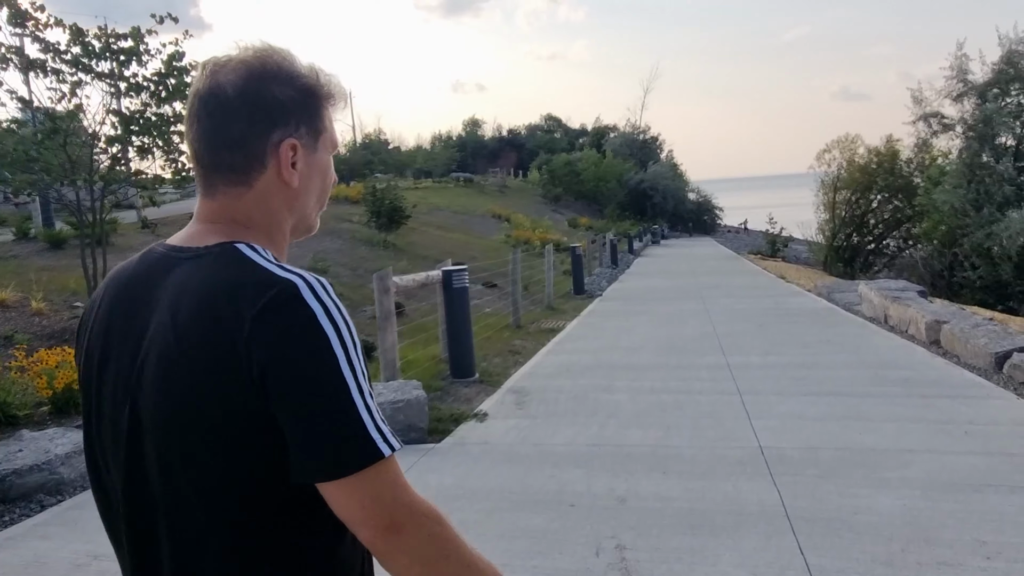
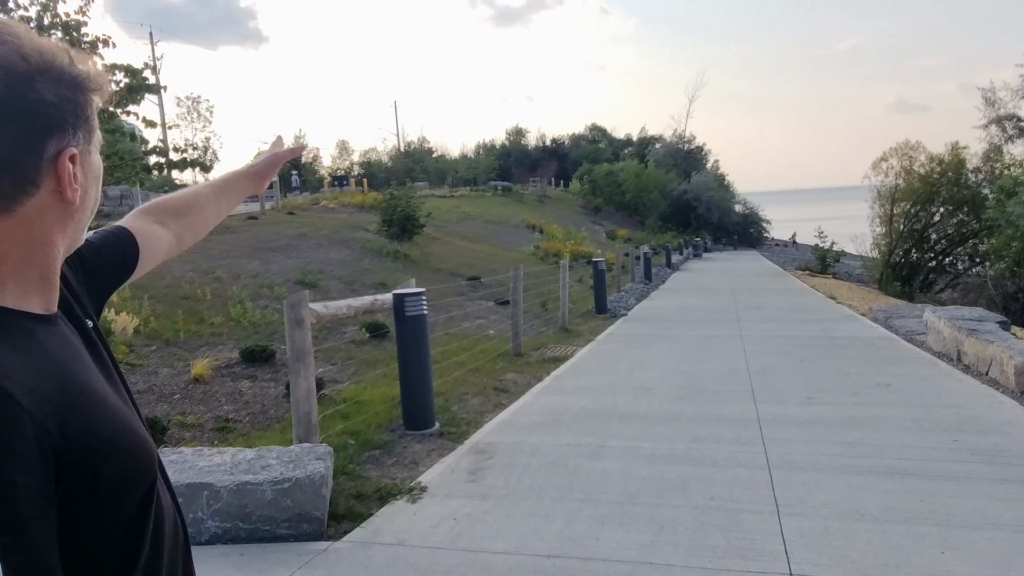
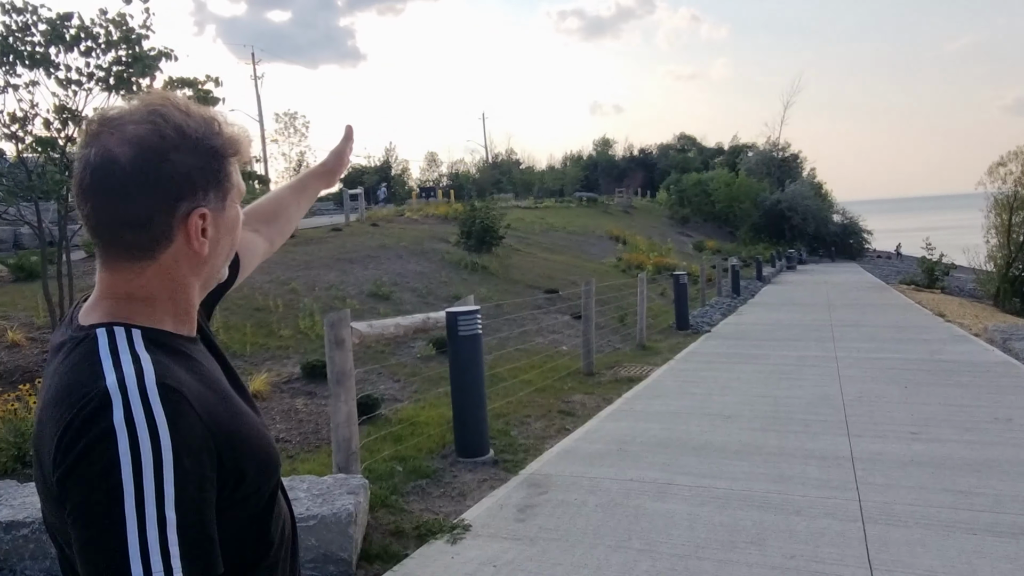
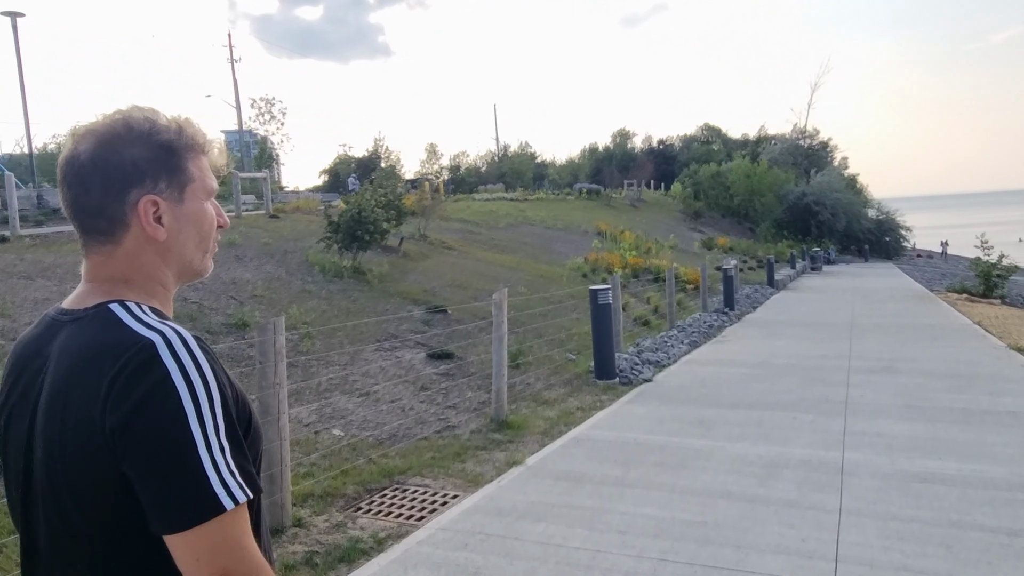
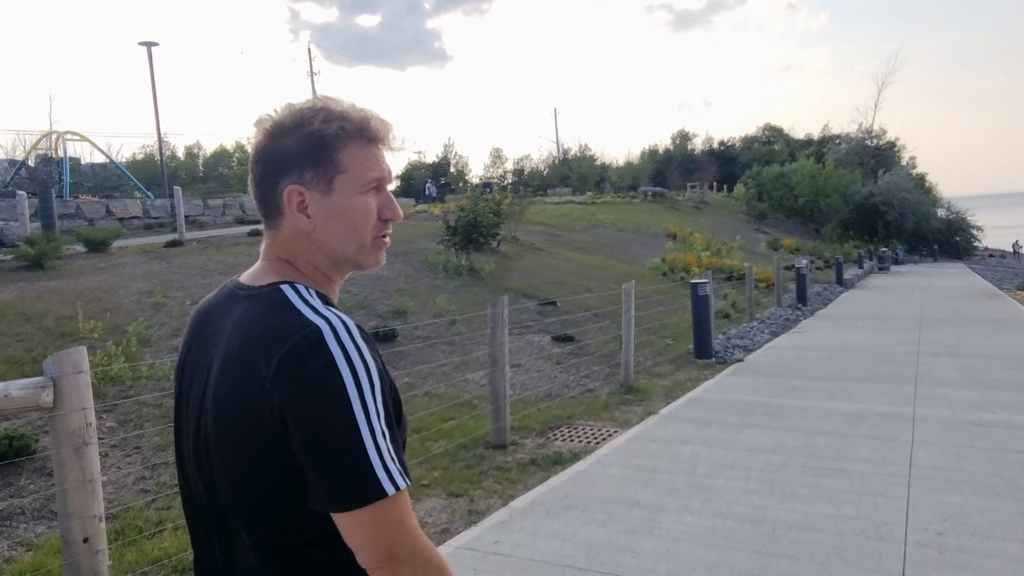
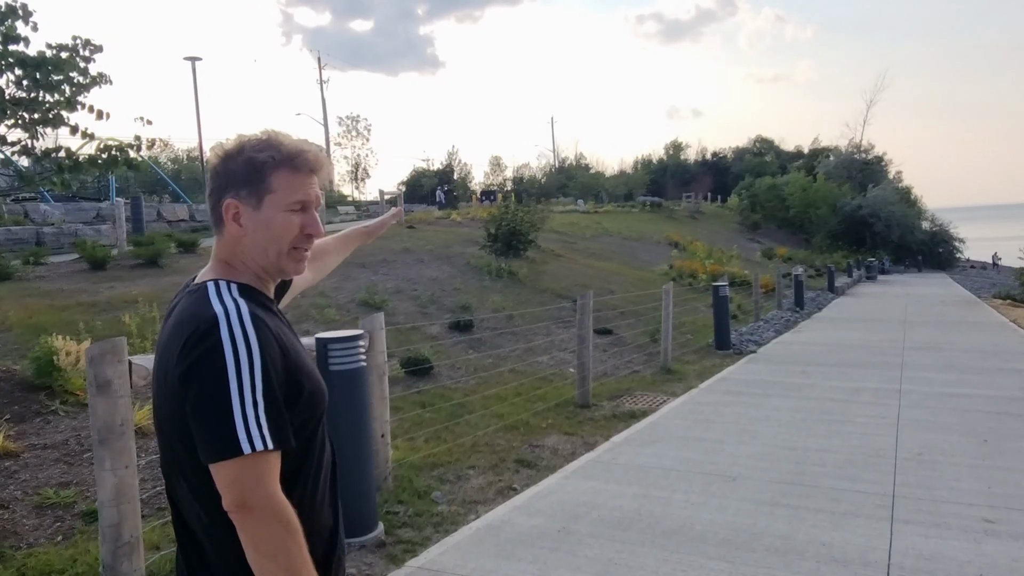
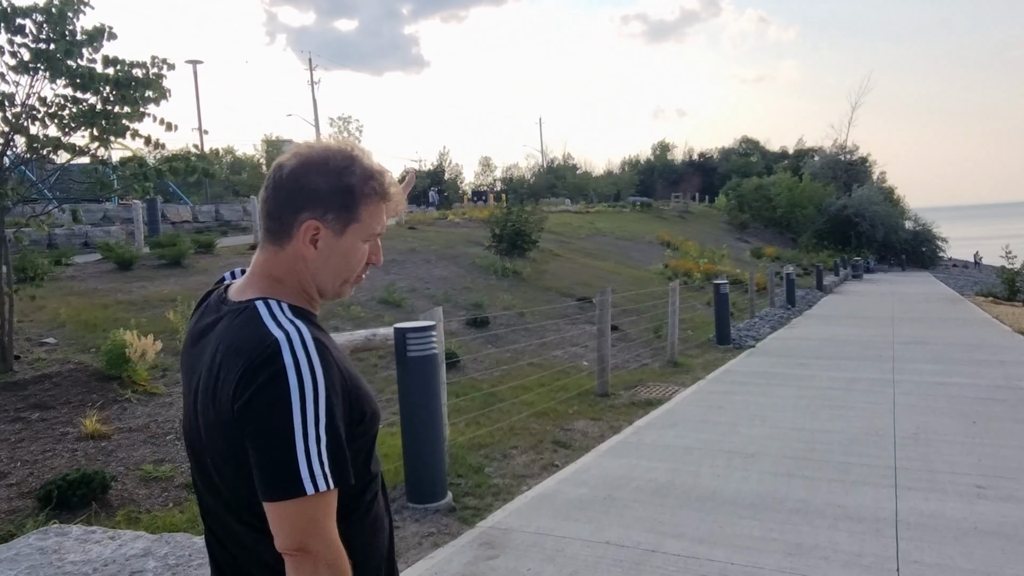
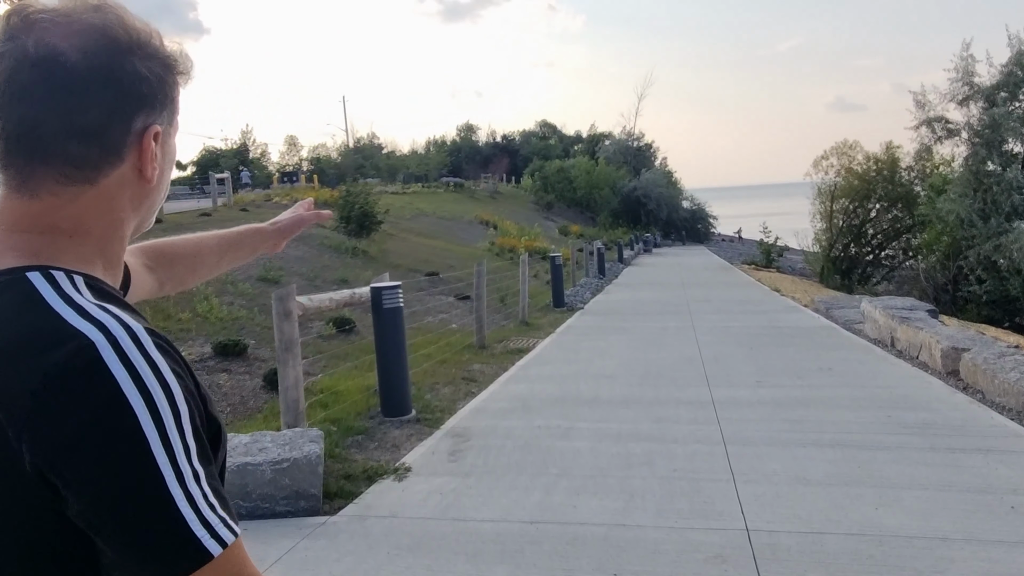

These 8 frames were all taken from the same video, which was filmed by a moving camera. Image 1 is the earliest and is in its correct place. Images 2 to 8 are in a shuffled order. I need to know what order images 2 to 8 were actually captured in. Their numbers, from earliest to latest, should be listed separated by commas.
8, 2, 3, 7, 6, 5, 4
